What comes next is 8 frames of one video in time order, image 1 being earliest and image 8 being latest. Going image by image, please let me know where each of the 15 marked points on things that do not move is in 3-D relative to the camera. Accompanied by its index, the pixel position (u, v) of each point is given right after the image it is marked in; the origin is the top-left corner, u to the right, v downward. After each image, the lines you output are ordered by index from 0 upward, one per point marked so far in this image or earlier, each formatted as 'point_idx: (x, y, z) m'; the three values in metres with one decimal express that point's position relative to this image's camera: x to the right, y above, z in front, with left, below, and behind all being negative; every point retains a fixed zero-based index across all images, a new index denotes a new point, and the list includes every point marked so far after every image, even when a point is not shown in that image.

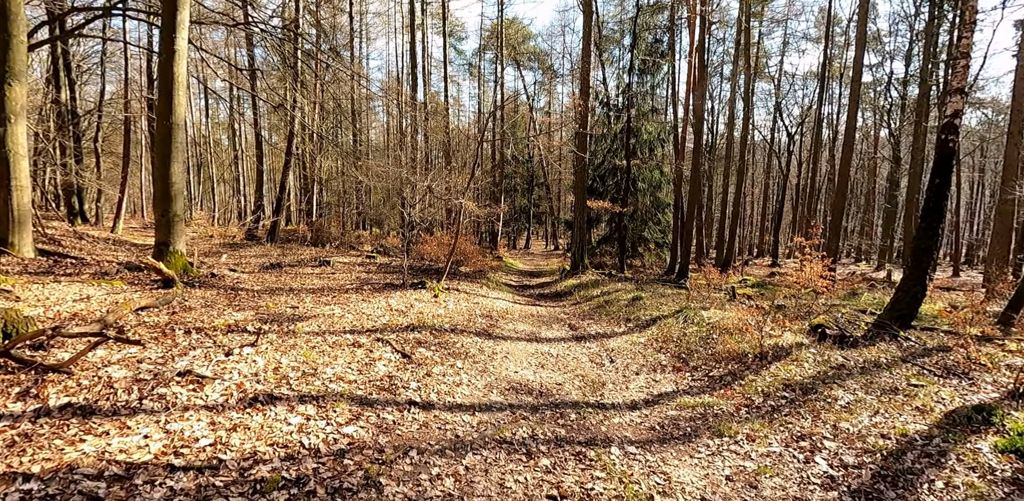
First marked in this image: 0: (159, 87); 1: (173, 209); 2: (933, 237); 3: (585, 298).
0: (-6.4, +3.0, +10.4) m
1: (-6.3, +0.8, +10.5) m
2: (+7.1, +0.2, +9.6) m
3: (+2.0, -1.3, +15.7) m
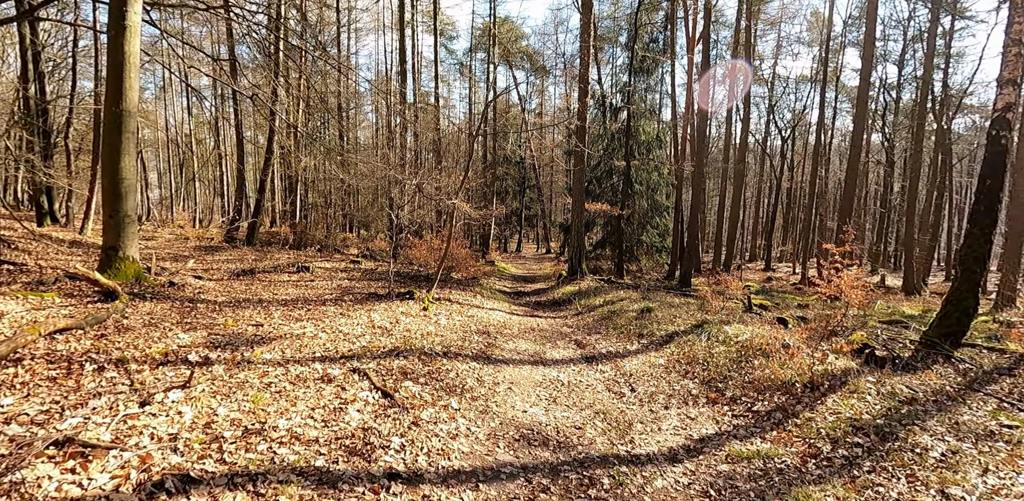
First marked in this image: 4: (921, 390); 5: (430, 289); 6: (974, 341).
0: (-6.4, +2.9, +9.0) m
1: (-6.3, +0.7, +9.1) m
2: (+7.1, 0.0, +8.5) m
3: (+1.9, -1.5, +14.4) m
4: (+4.9, -1.7, +6.8) m
5: (-1.7, -0.8, +11.6) m
6: (+7.6, -1.5, +9.4) m
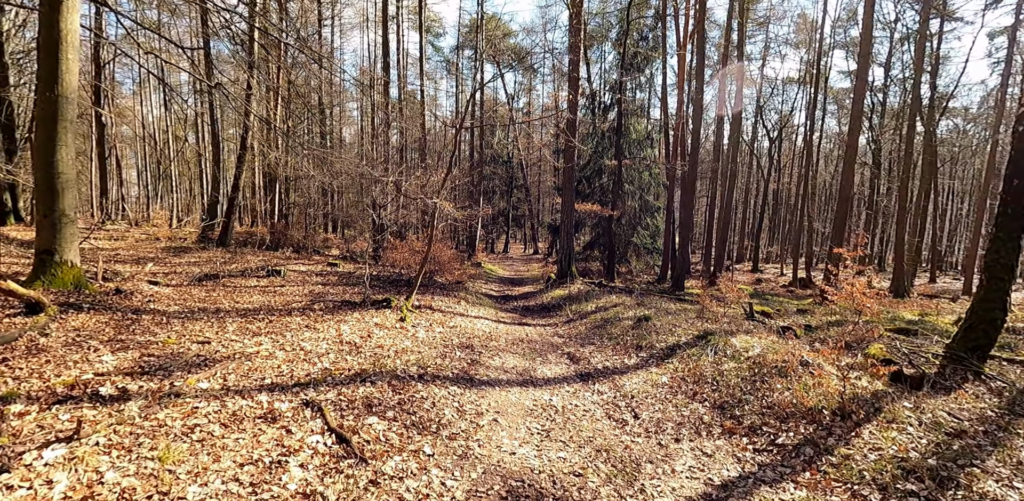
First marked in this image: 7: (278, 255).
0: (-6.6, +2.8, +8.0) m
1: (-6.4, +0.6, +8.1) m
2: (+6.9, -0.1, +7.8) m
3: (+1.6, -1.5, +13.6) m
4: (+4.8, -1.8, +6.0) m
5: (-2.0, -0.9, +10.7) m
6: (+7.4, -1.6, +8.6) m
7: (-8.1, -0.2, +19.5) m
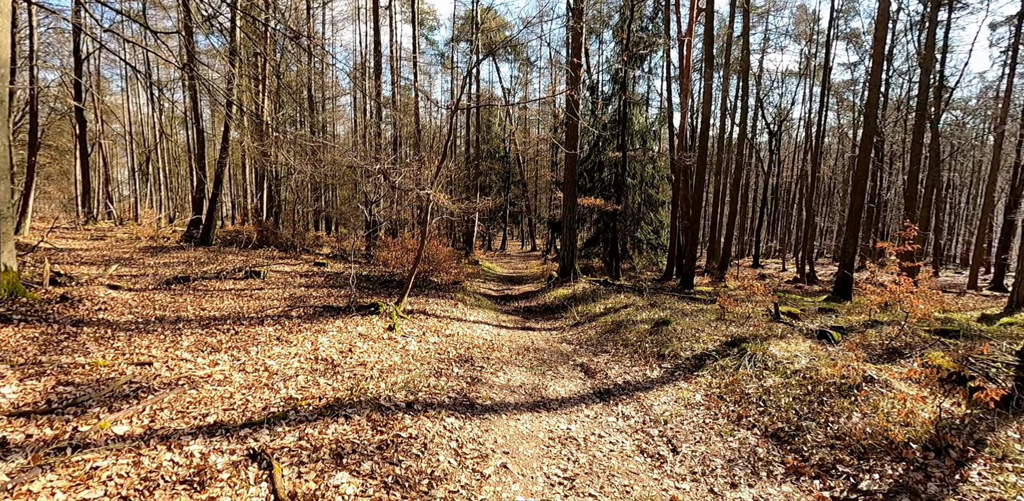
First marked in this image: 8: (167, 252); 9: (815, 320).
0: (-6.6, +2.8, +6.8) m
1: (-6.4, +0.6, +6.9) m
2: (+7.0, 0.0, +6.7) m
3: (+1.6, -1.4, +12.5) m
4: (+4.9, -1.7, +4.9) m
5: (-1.9, -0.8, +9.6) m
6: (+7.5, -1.5, +7.5) m
7: (-8.1, -0.1, +18.4) m
8: (-10.8, -0.1, +17.8) m
9: (+6.3, -1.4, +11.7) m
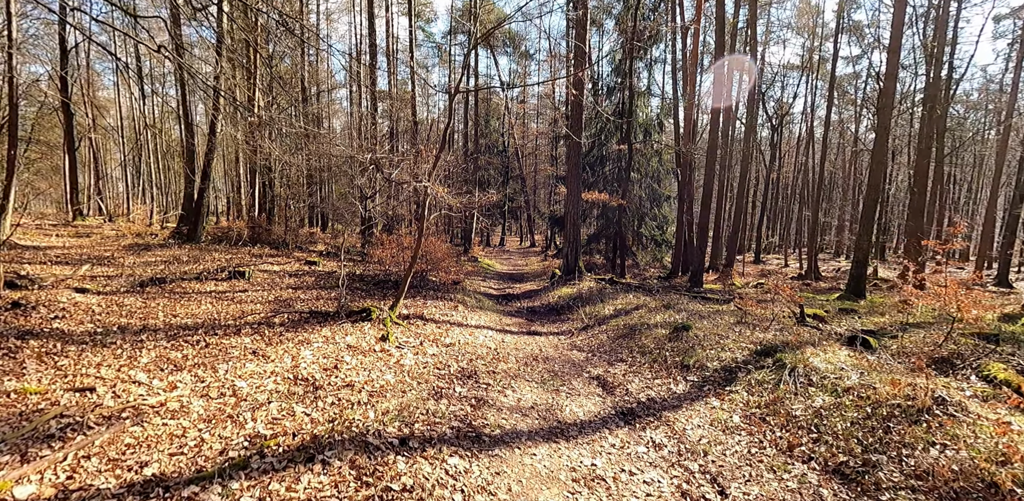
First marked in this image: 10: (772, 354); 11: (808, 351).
0: (-6.5, +2.8, +5.9) m
1: (-6.3, +0.6, +6.0) m
2: (+7.1, 0.0, +5.9) m
3: (+1.7, -1.4, +11.6) m
4: (+5.0, -1.7, +4.1) m
5: (-1.8, -0.8, +8.7) m
6: (+7.6, -1.5, +6.7) m
7: (-8.1, -0.1, +17.5) m
8: (-10.8, 0.0, +16.9) m
9: (+6.3, -1.4, +10.9) m
10: (+3.4, -1.3, +7.3) m
11: (+3.8, -1.3, +7.2) m
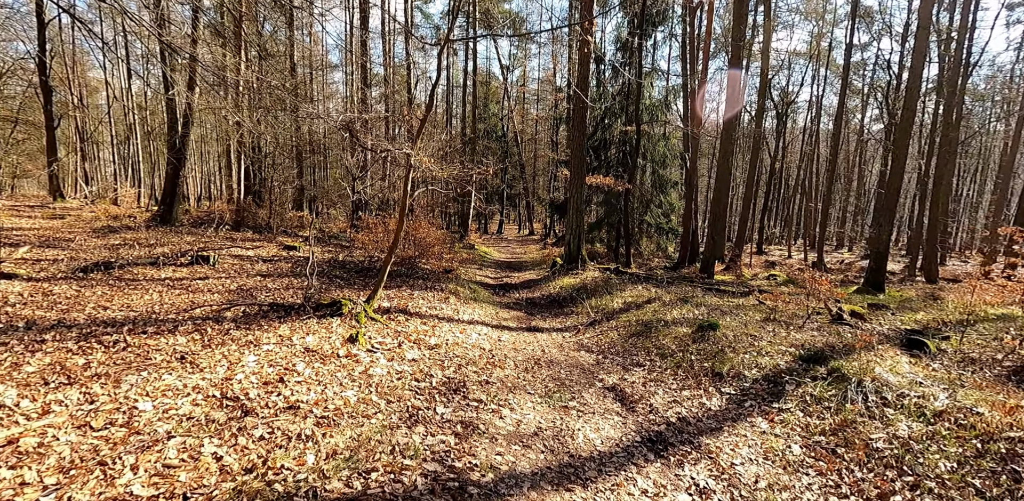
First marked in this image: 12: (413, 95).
0: (-6.4, +3.0, +4.5) m
1: (-6.3, +0.8, +4.7) m
2: (+7.1, +0.1, +4.7) m
3: (+1.6, -1.1, +10.4) m
4: (+4.9, -1.6, +2.9) m
5: (-1.9, -0.6, +7.5) m
6: (+7.5, -1.4, +5.5) m
7: (-8.1, +0.4, +16.2) m
8: (-10.8, +0.5, +15.6) m
9: (+6.3, -1.2, +9.7) m
10: (+3.3, -1.2, +6.1) m
11: (+3.8, -1.1, +6.0) m
12: (-3.4, +5.6, +19.7) m
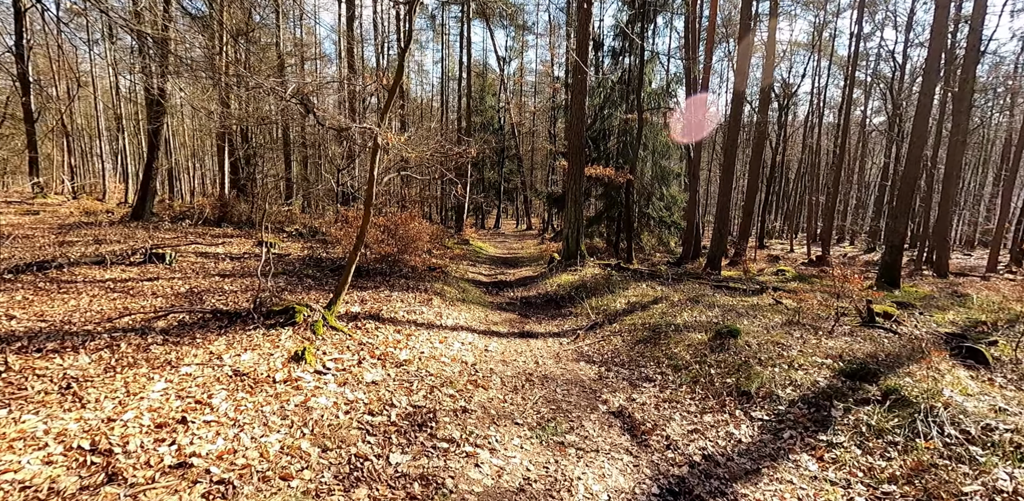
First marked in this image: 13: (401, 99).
0: (-6.6, +3.0, +3.5) m
1: (-6.4, +0.8, +3.7) m
2: (+7.0, +0.2, +3.6) m
3: (+1.5, -1.1, +9.4) m
4: (+4.8, -1.6, +1.8) m
5: (-2.0, -0.5, +6.4) m
6: (+7.4, -1.3, +4.5) m
7: (-8.3, +0.5, +15.1) m
8: (-11.0, +0.6, +14.5) m
9: (+6.2, -1.1, +8.7) m
10: (+3.2, -1.1, +5.1) m
11: (+3.6, -1.1, +5.0) m
12: (-3.6, +5.7, +18.6) m
13: (-3.6, +5.1, +17.6) m
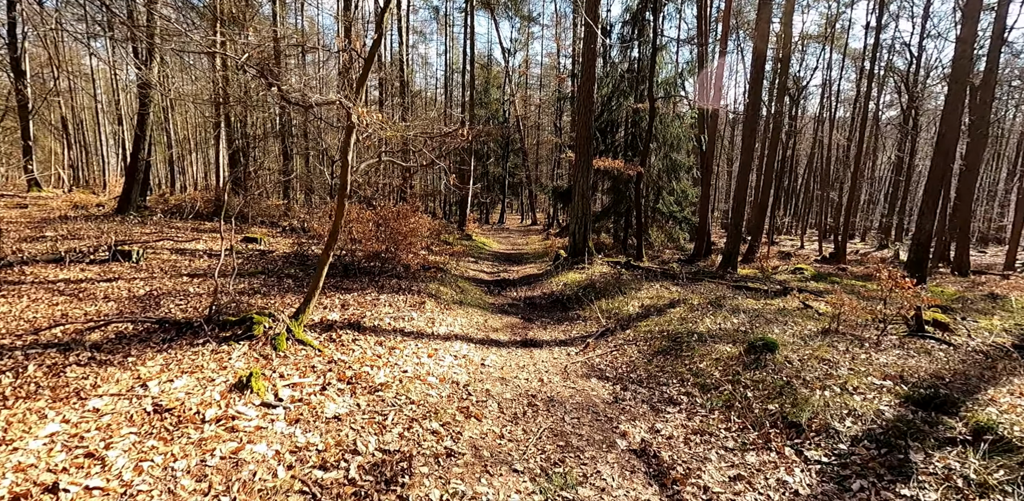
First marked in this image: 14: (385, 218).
0: (-6.6, +3.0, +2.6) m
1: (-6.4, +0.8, +2.8) m
2: (+7.0, +0.1, +2.7) m
3: (+1.5, -1.0, +8.5) m
4: (+4.8, -1.7, +0.9) m
5: (-2.0, -0.5, +5.6) m
6: (+7.4, -1.3, +3.6) m
7: (-8.2, +0.6, +14.3) m
8: (-10.9, +0.7, +13.7) m
9: (+6.2, -1.1, +7.8) m
10: (+3.2, -1.2, +4.2) m
11: (+3.6, -1.1, +4.1) m
12: (-3.5, +5.9, +17.7) m
13: (-3.5, +5.3, +16.7) m
14: (-2.2, +0.5, +10.7) m
